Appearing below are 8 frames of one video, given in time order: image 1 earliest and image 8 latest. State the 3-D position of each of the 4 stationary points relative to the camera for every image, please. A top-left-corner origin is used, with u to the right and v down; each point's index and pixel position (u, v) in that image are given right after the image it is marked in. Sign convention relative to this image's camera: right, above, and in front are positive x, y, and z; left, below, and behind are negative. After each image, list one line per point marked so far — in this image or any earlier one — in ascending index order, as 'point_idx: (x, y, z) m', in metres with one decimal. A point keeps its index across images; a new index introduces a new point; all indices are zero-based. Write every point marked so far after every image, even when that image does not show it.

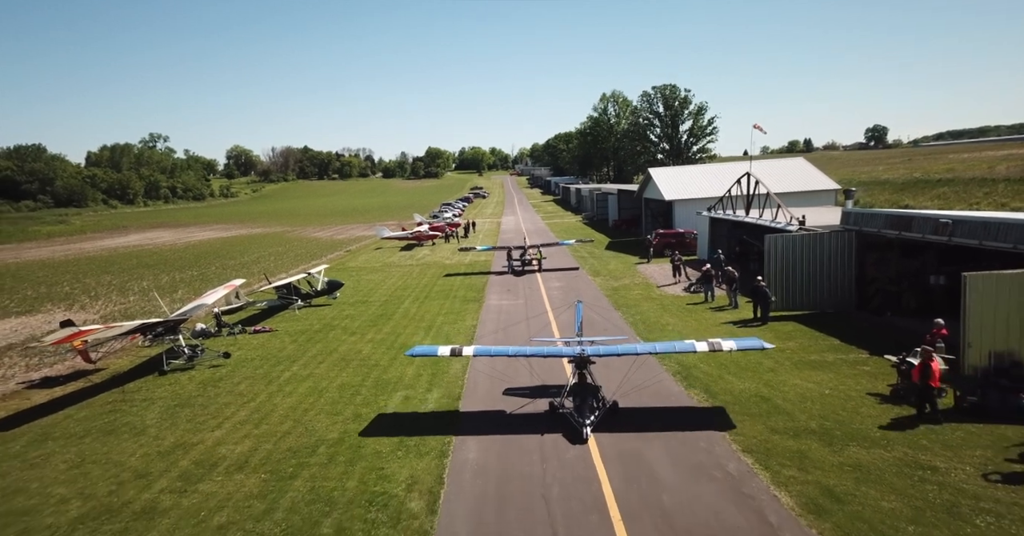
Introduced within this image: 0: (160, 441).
0: (-7.8, -3.7, +12.7) m
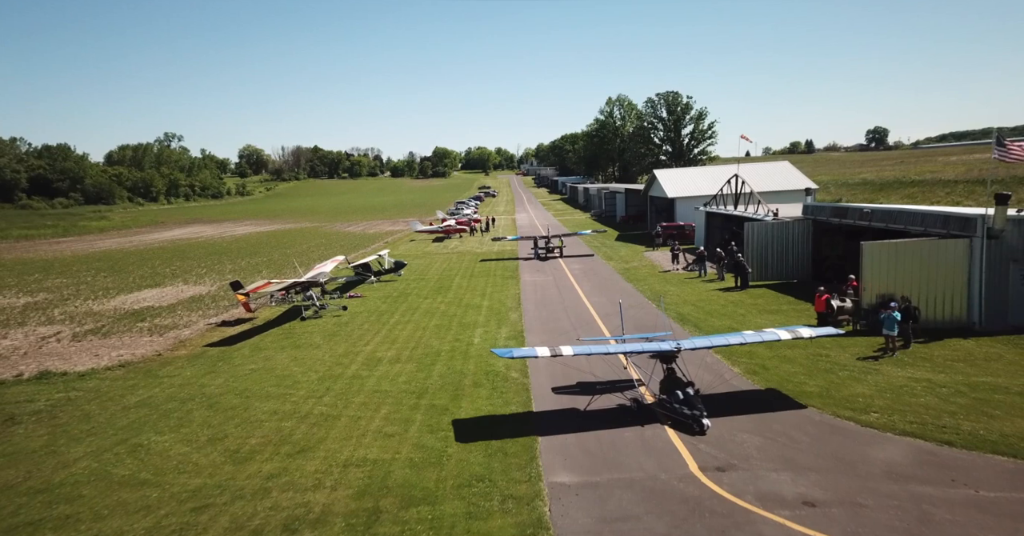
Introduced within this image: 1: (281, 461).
0: (-6.0, -2.7, +19.6) m
1: (-4.4, -3.7, +11.1) m
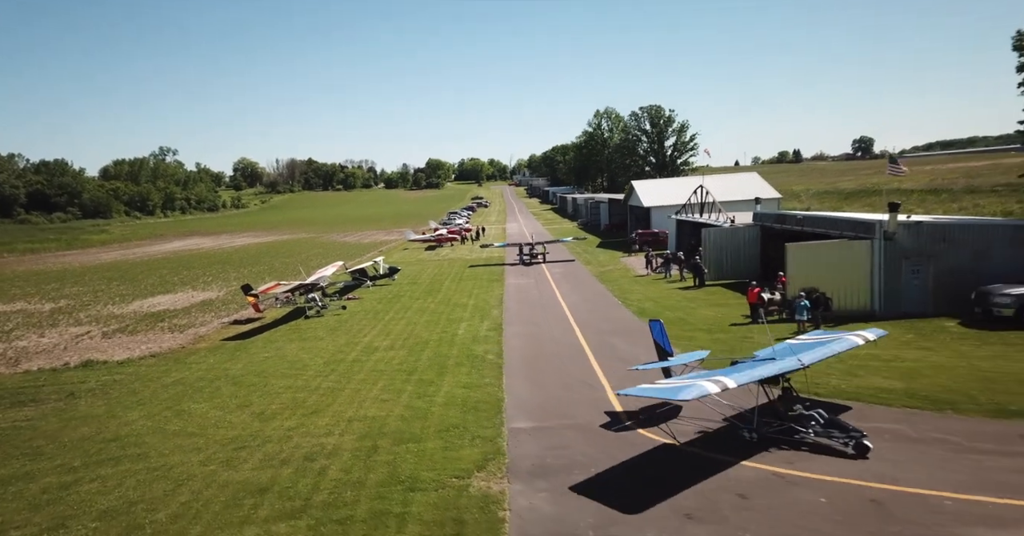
0: (-6.8, -2.8, +22.5) m
1: (-5.2, -3.7, +14.1) m
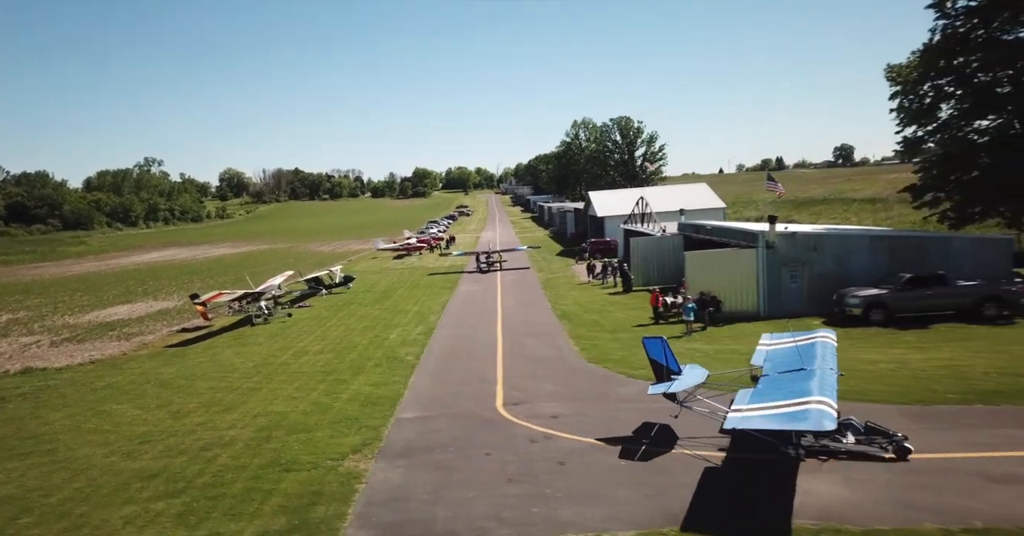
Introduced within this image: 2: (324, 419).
0: (-9.9, -3.2, +24.0) m
1: (-8.1, -3.9, +15.6) m
2: (-4.8, -3.9, +15.1) m
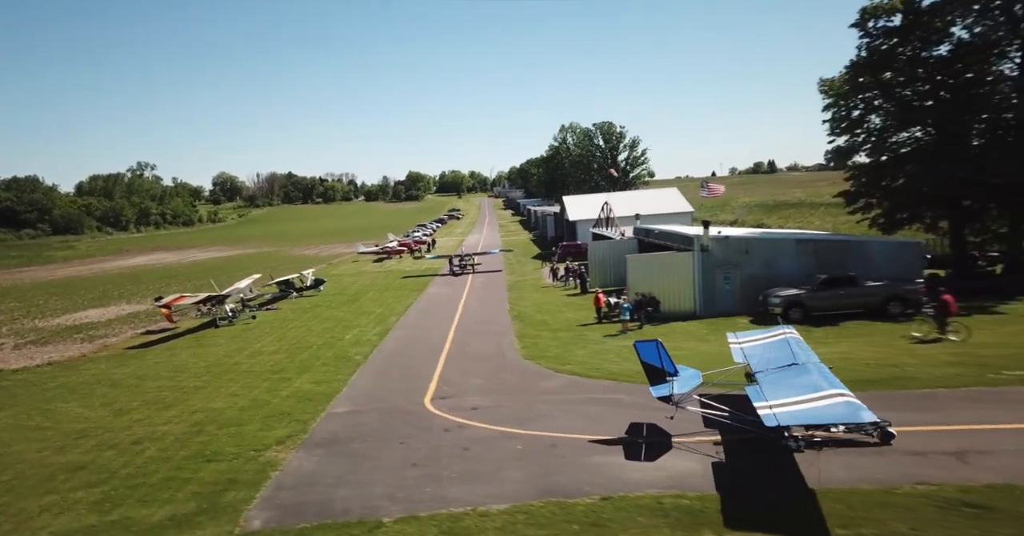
0: (-12.0, -3.3, +24.8) m
1: (-10.2, -4.0, +16.4) m
2: (-6.9, -4.0, +15.9) m
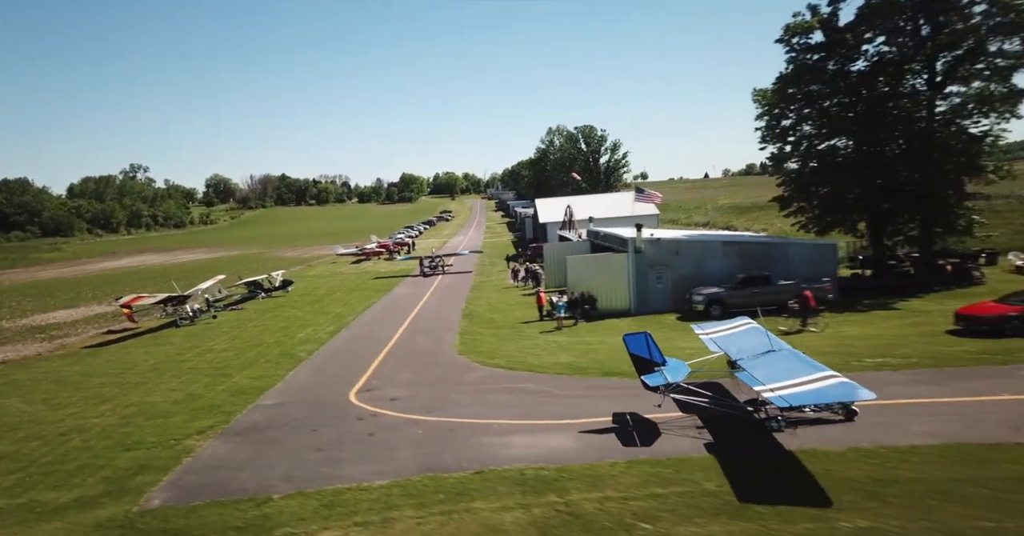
0: (-14.5, -3.3, +25.7) m
1: (-12.6, -4.0, +17.2) m
2: (-9.3, -4.0, +16.8) m
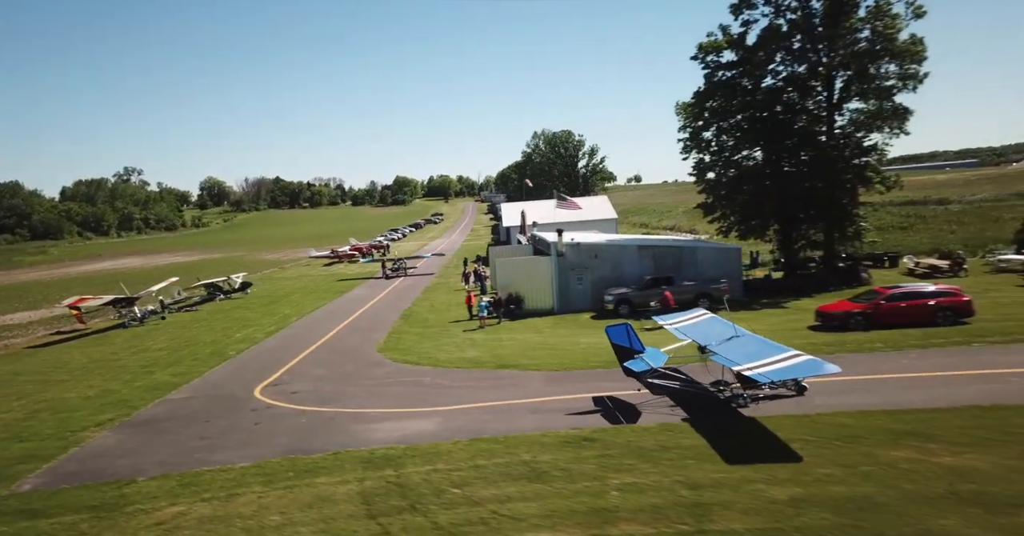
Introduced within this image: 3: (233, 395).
0: (-17.7, -3.4, +26.6) m
1: (-15.8, -4.1, +18.2) m
2: (-12.5, -4.0, +17.7) m
3: (-8.6, -3.9, +17.9) m
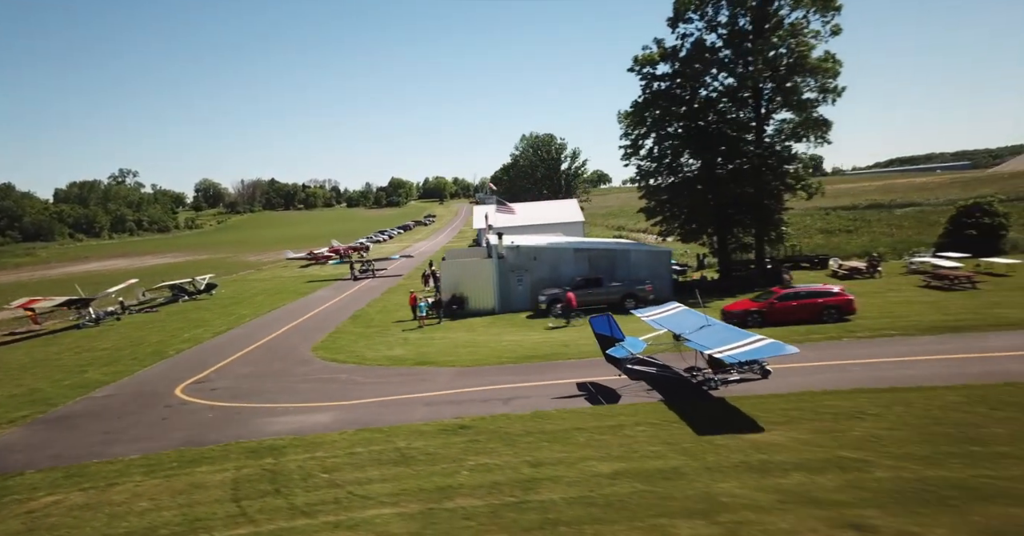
0: (-20.4, -3.5, +27.0) m
1: (-18.4, -4.1, +18.6) m
2: (-15.2, -4.1, +18.2) m
3: (-11.2, -3.9, +18.3) m
